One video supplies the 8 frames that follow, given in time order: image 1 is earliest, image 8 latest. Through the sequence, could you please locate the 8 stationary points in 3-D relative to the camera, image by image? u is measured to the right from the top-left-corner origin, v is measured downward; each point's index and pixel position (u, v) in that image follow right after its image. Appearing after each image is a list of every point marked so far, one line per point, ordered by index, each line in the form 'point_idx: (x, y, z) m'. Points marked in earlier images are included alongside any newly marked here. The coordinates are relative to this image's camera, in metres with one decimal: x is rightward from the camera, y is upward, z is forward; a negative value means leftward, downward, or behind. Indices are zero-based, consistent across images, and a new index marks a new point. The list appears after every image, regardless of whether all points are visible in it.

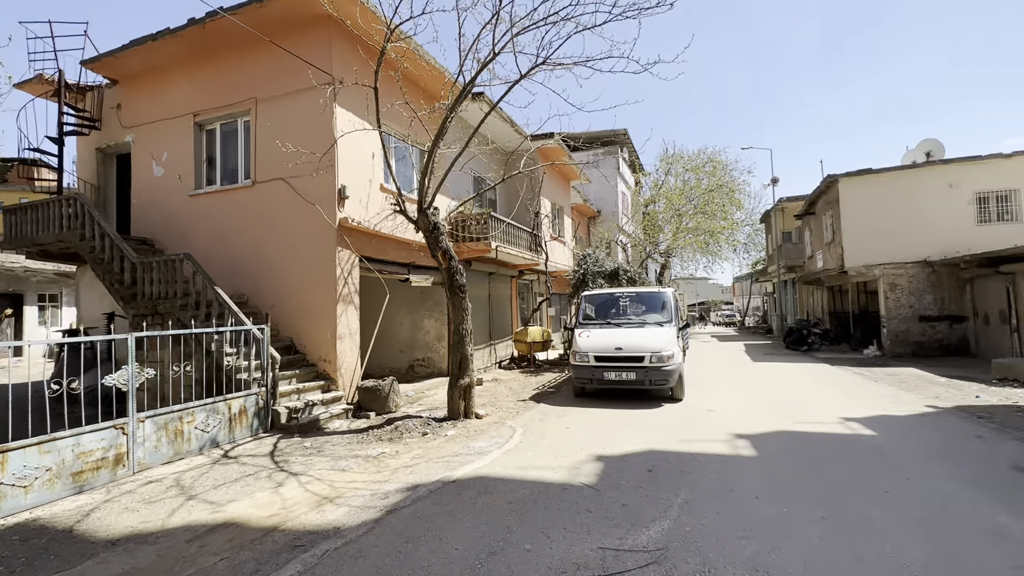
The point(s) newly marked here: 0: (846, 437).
0: (+4.0, -1.8, +5.6) m
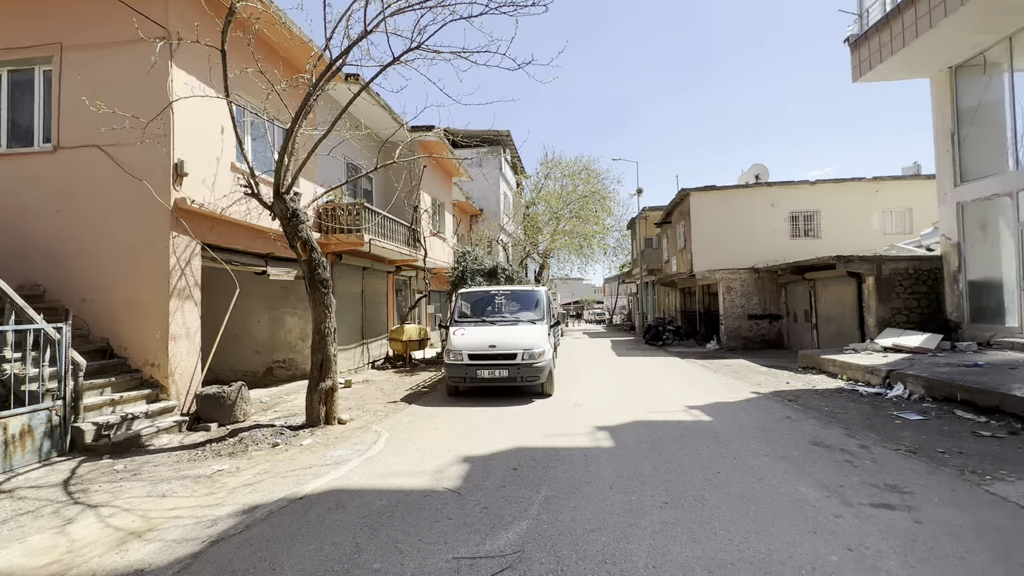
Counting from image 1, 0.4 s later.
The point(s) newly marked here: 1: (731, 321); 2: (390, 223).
0: (+2.4, -1.8, +6.2) m
1: (+8.0, -1.2, +17.3) m
2: (-3.3, +1.8, +12.7) m
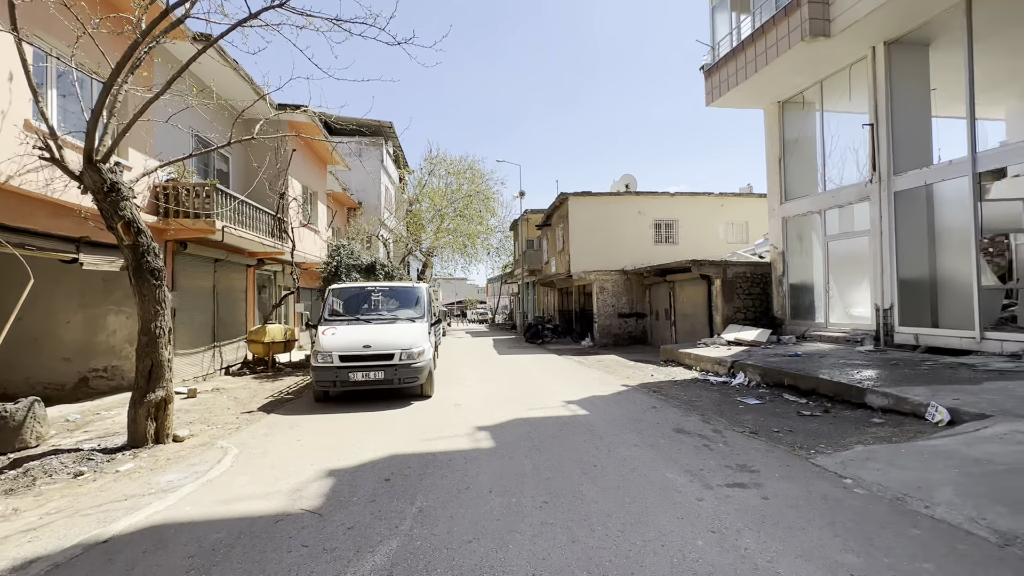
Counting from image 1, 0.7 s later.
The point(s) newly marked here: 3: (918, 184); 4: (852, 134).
0: (+0.7, -1.8, +6.3) m
1: (+3.6, -1.2, +18.4) m
2: (-6.3, +1.9, +11.3) m
3: (+8.1, +2.0, +9.4) m
4: (+7.9, +3.6, +10.9) m
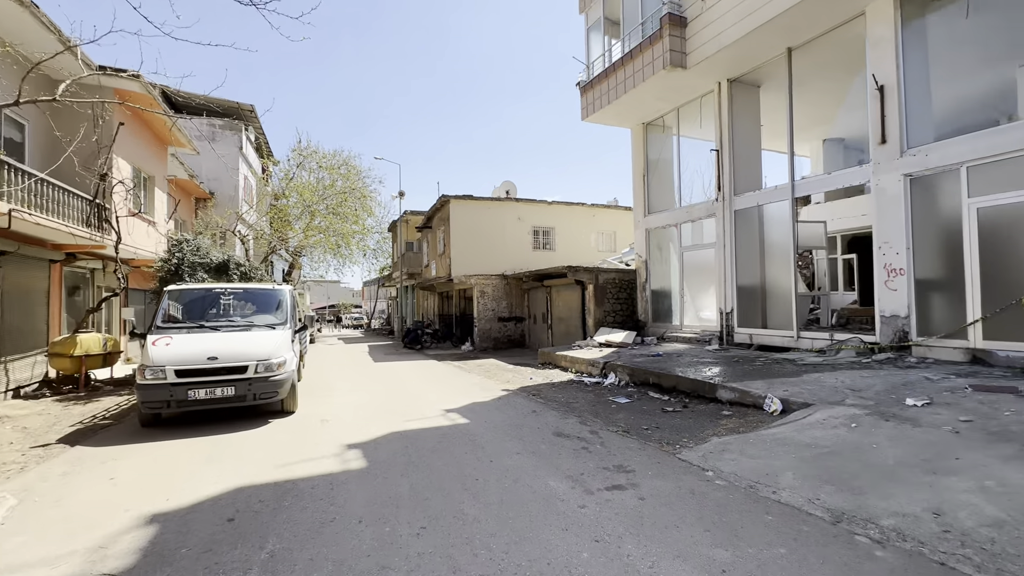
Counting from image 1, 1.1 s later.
0: (-0.8, -1.8, +6.0) m
1: (-1.1, -1.4, +18.4) m
2: (-8.9, +1.9, +9.1) m
3: (+5.6, +1.9, +10.9) m
4: (+5.0, +3.4, +12.3) m
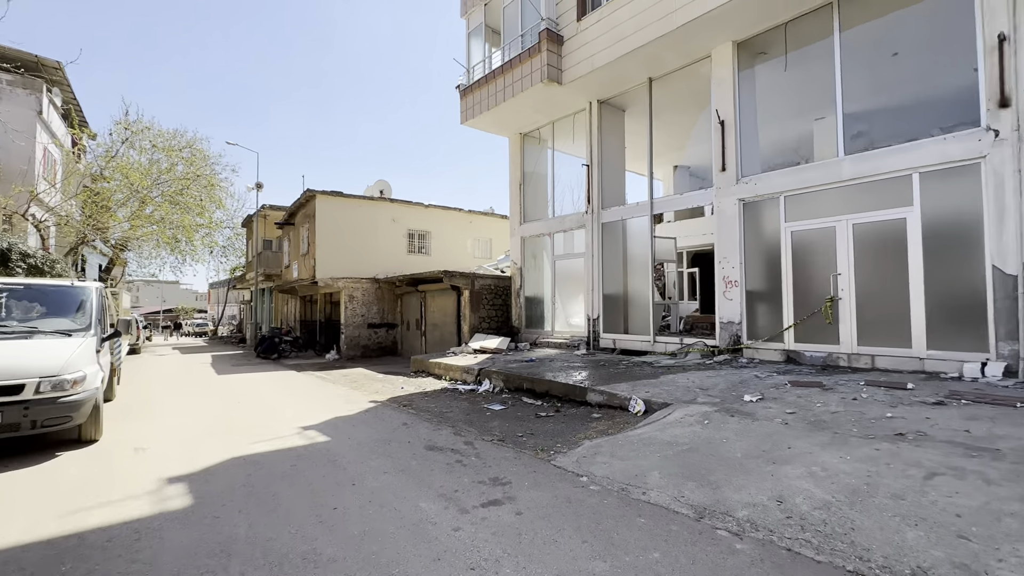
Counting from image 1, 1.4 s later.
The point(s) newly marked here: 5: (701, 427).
0: (-2.4, -1.8, +5.3) m
1: (-5.9, -1.5, +17.2) m
2: (-10.8, +2.0, +6.2) m
3: (+2.6, +1.7, +11.7) m
4: (+1.7, +3.2, +12.9) m
5: (+2.0, -1.4, +4.9) m
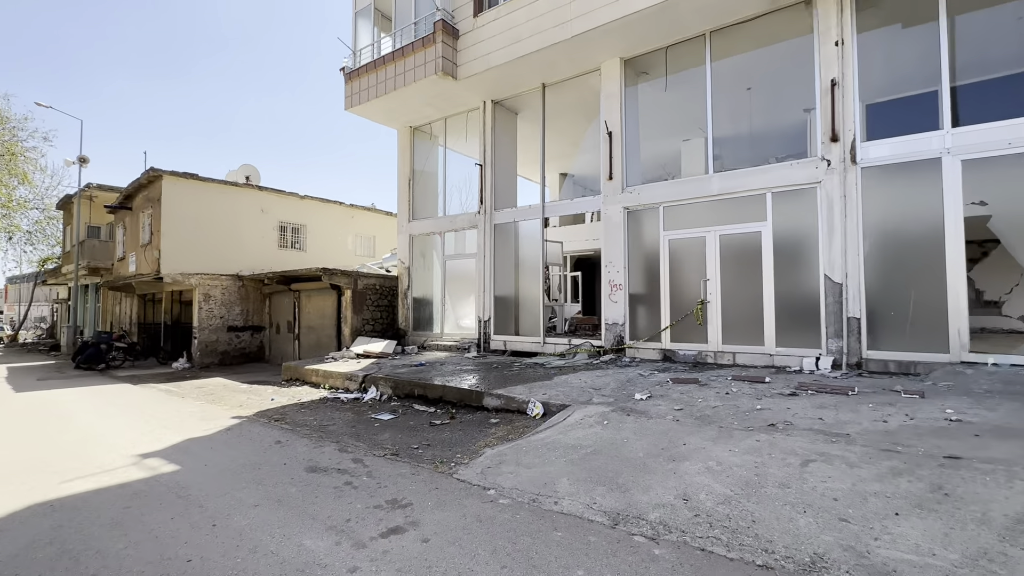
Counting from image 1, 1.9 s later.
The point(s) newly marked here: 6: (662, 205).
0: (-3.4, -1.8, +4.2) m
1: (-9.7, -1.5, +14.9) m
2: (-11.7, +2.2, +3.0) m
3: (-0.1, +1.6, +11.7) m
4: (-1.2, +3.2, +12.7) m
5: (+0.9, -1.5, +4.9) m
6: (+2.9, +1.6, +9.2) m
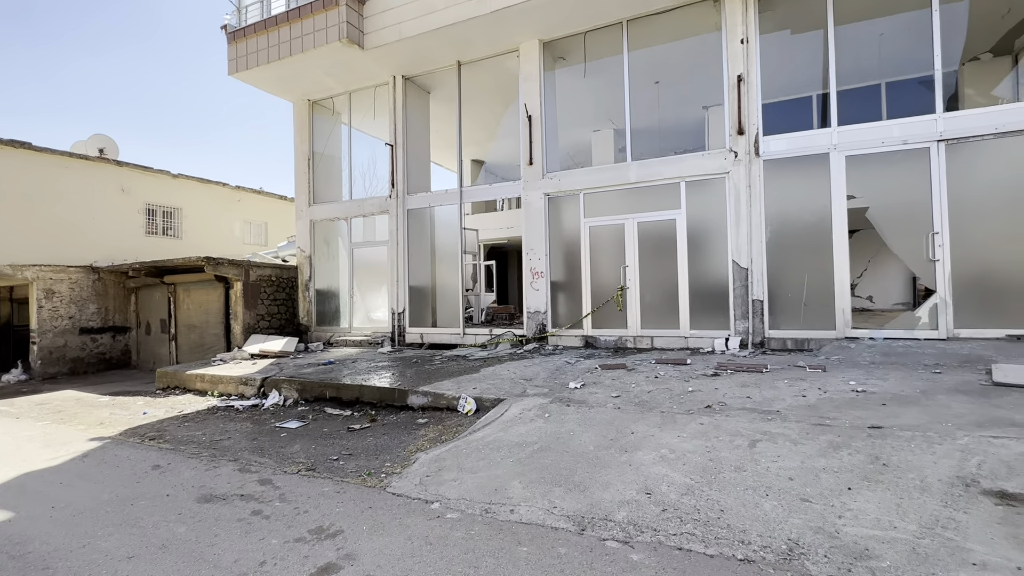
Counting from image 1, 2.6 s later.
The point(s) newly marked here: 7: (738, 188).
0: (-3.8, -1.7, +3.1) m
1: (-12.1, -1.3, +12.3) m
2: (-11.8, +2.1, +0.2) m
3: (-2.1, +1.9, +11.0) m
4: (-3.4, +3.4, +11.8) m
5: (+0.3, -1.3, +4.7) m
6: (+1.4, +1.9, +9.2) m
7: (+3.9, +1.7, +8.1) m
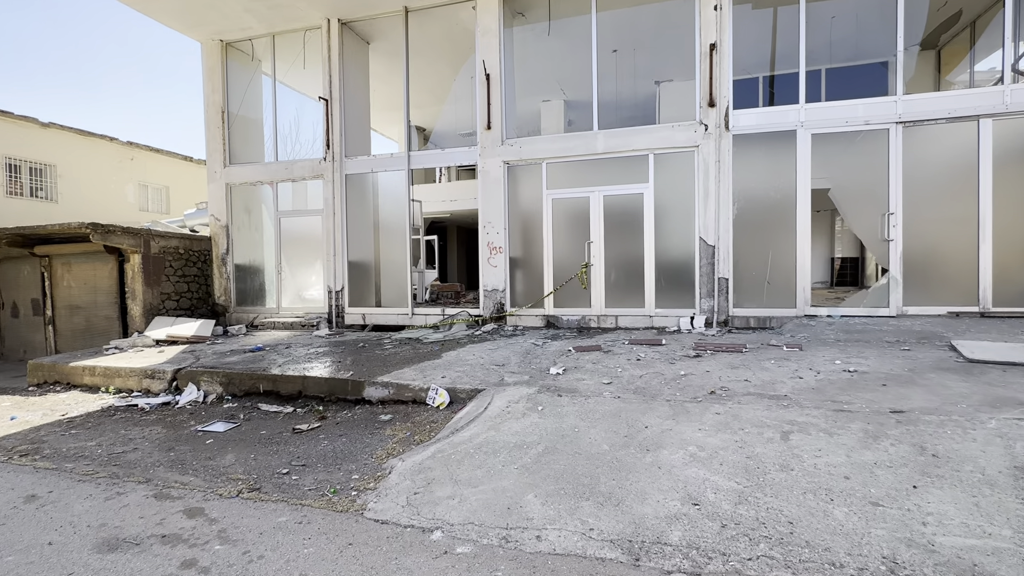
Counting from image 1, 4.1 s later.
0: (-3.6, -1.6, +2.0) m
1: (-13.2, -0.7, +9.7) m
2: (-11.0, +2.1, -2.4) m
3: (-3.1, +2.4, +9.8) m
4: (-4.5, +4.0, +10.3) m
5: (+0.2, -1.1, +4.1) m
6: (+0.6, +2.3, +8.6) m
7: (+3.2, +2.1, +7.8) m
